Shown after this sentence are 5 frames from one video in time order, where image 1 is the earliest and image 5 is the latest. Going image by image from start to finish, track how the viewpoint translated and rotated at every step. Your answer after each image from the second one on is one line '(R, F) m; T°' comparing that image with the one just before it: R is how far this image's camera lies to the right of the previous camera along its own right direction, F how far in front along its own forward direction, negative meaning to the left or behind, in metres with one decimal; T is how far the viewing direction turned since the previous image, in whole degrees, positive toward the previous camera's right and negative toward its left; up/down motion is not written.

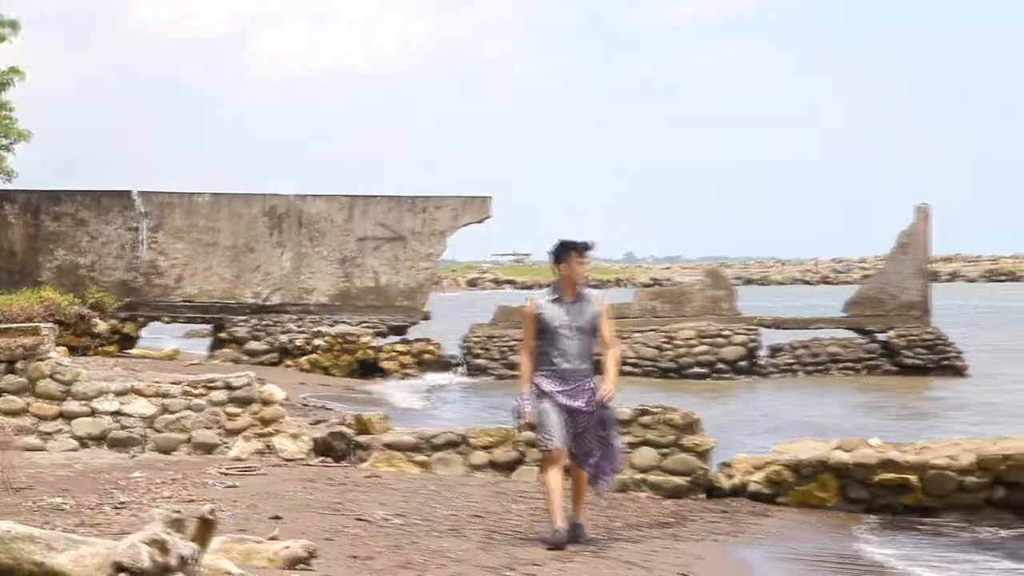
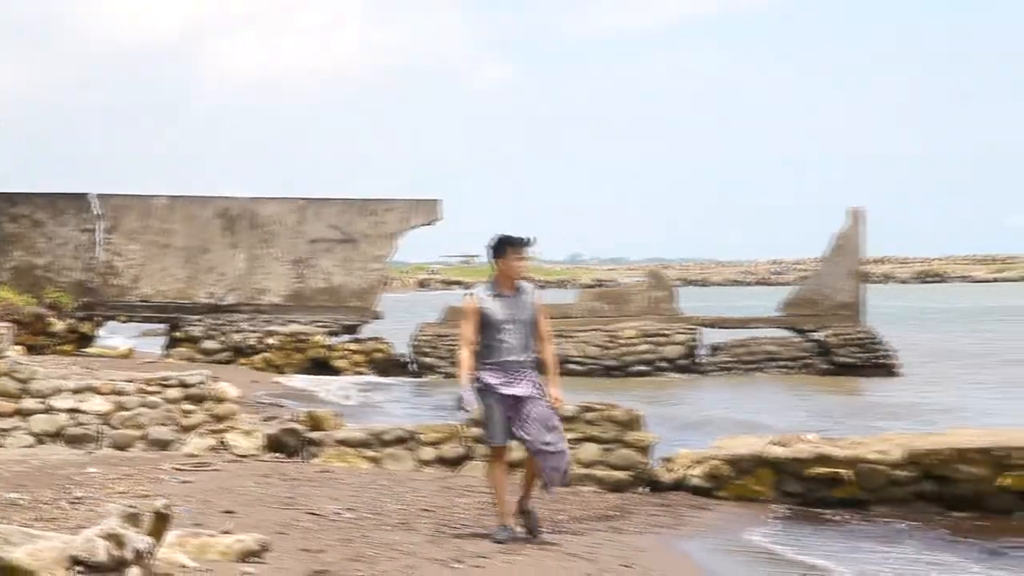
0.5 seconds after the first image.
(+0.1, -0.2) m; +1°
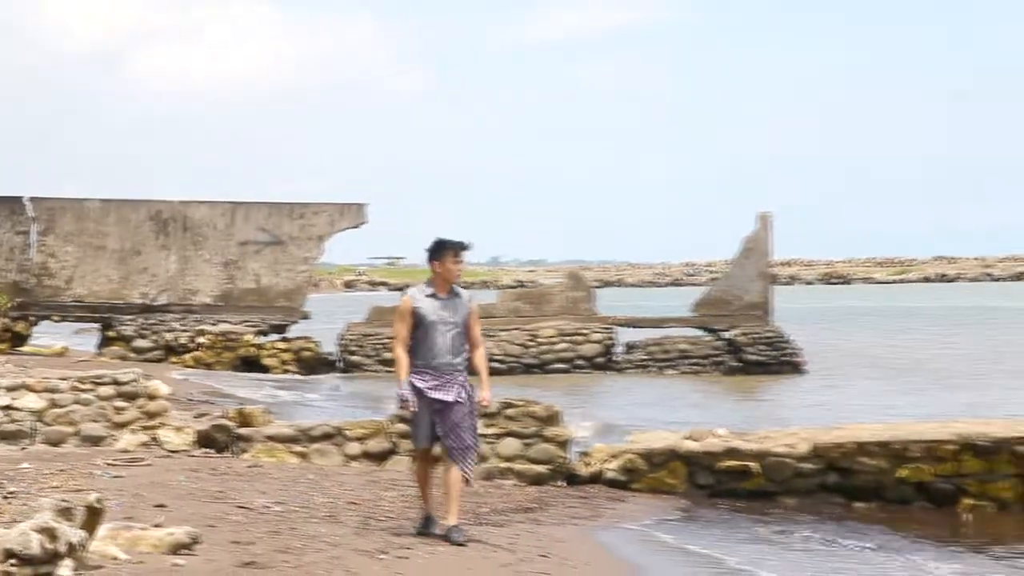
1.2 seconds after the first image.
(+0.2, -0.3) m; +2°
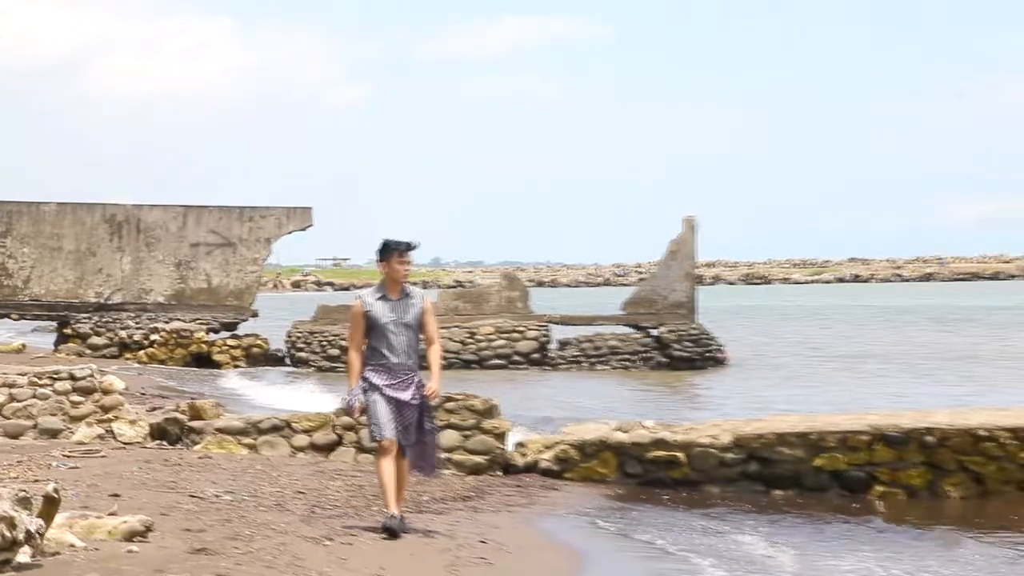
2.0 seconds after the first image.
(+0.2, -0.5) m; +1°
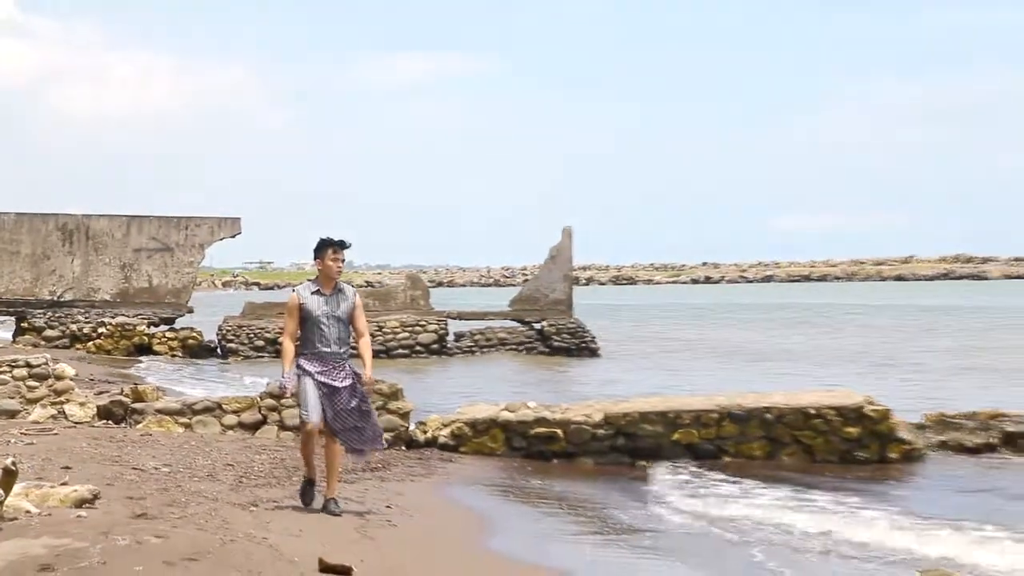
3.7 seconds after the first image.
(+0.3, -1.5) m; +3°
